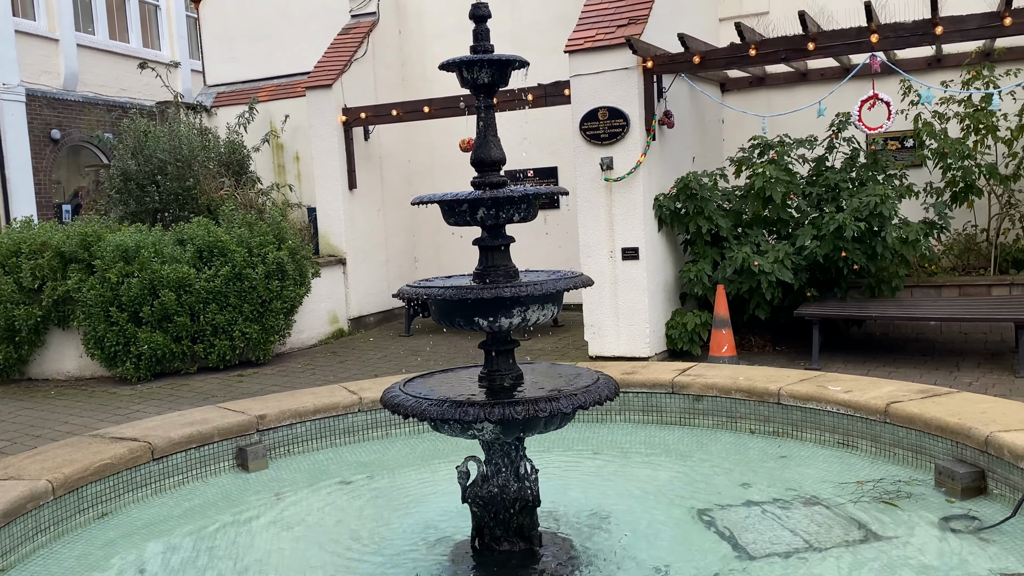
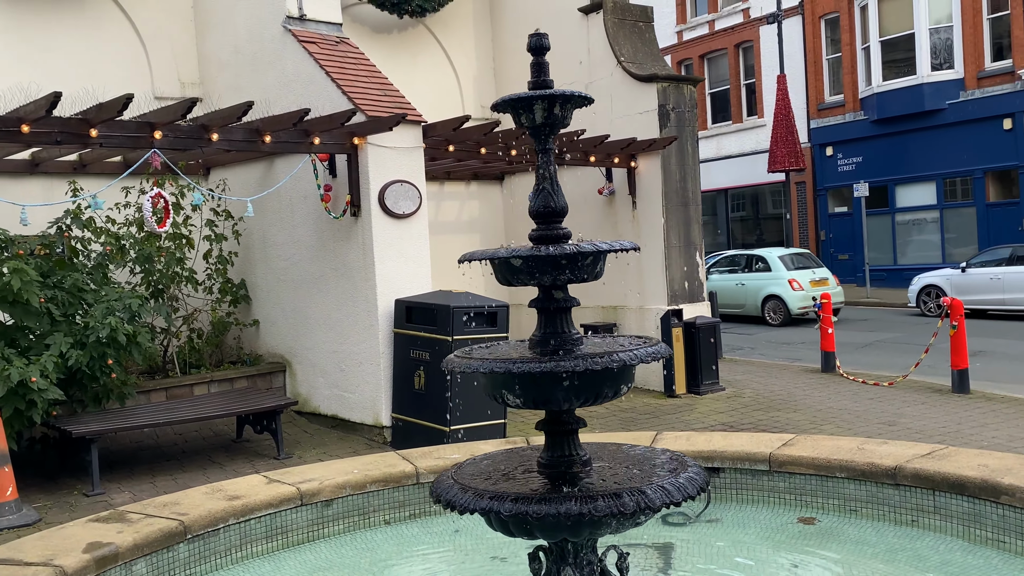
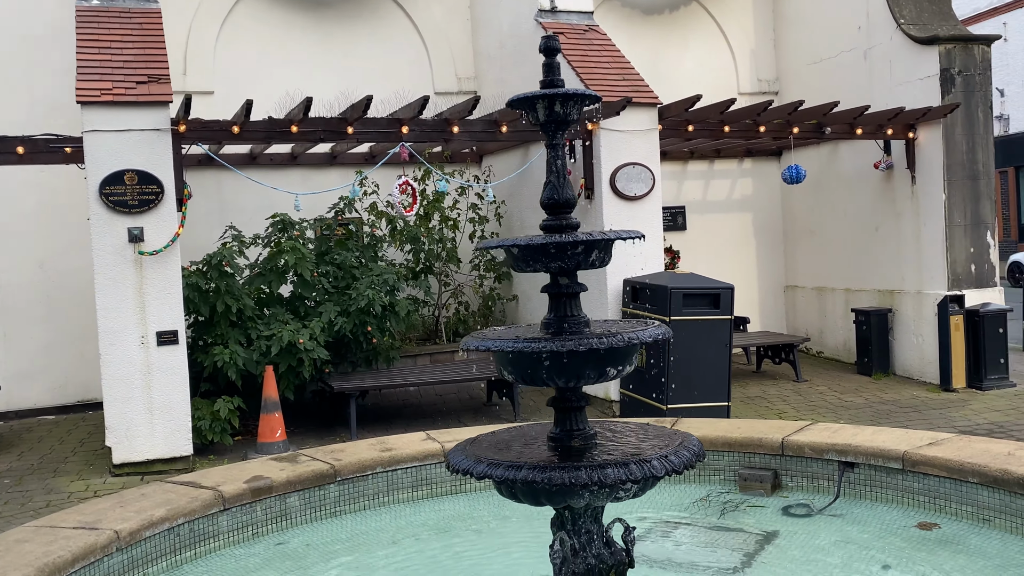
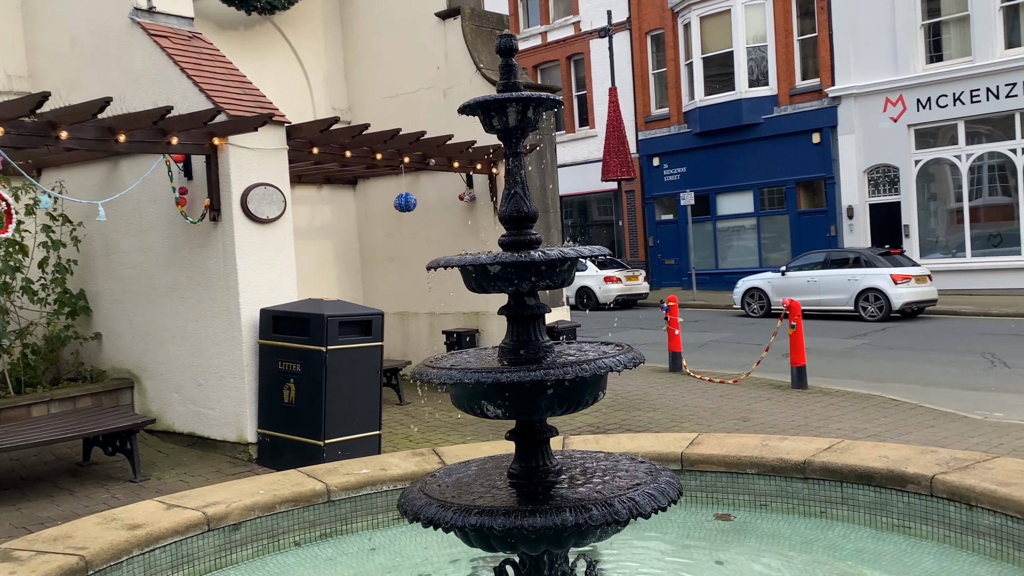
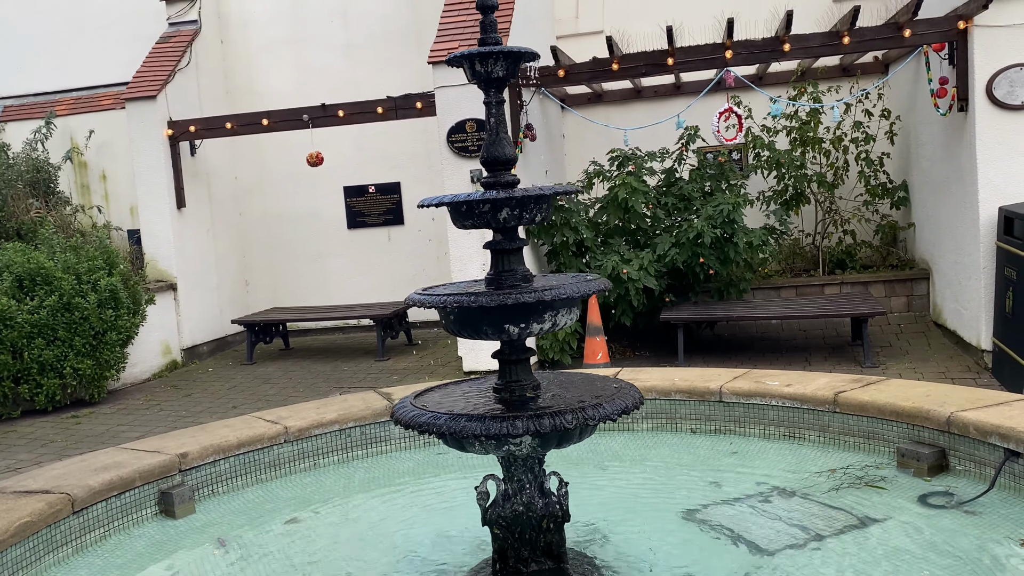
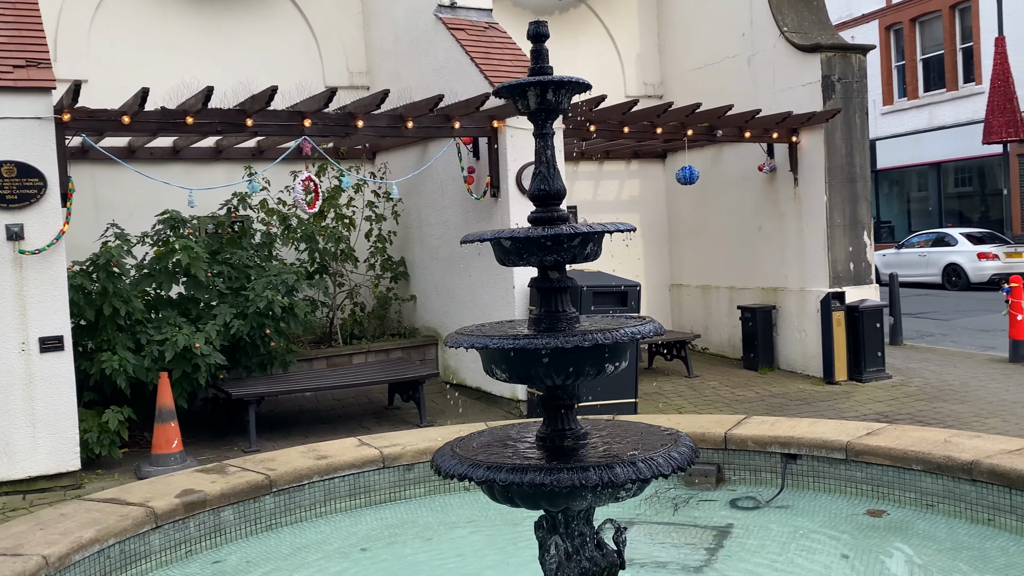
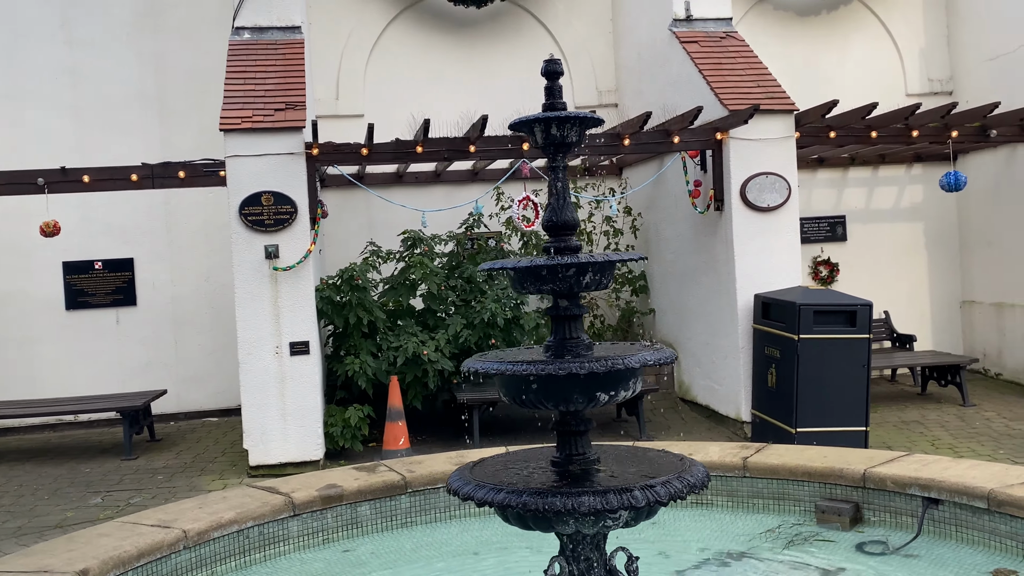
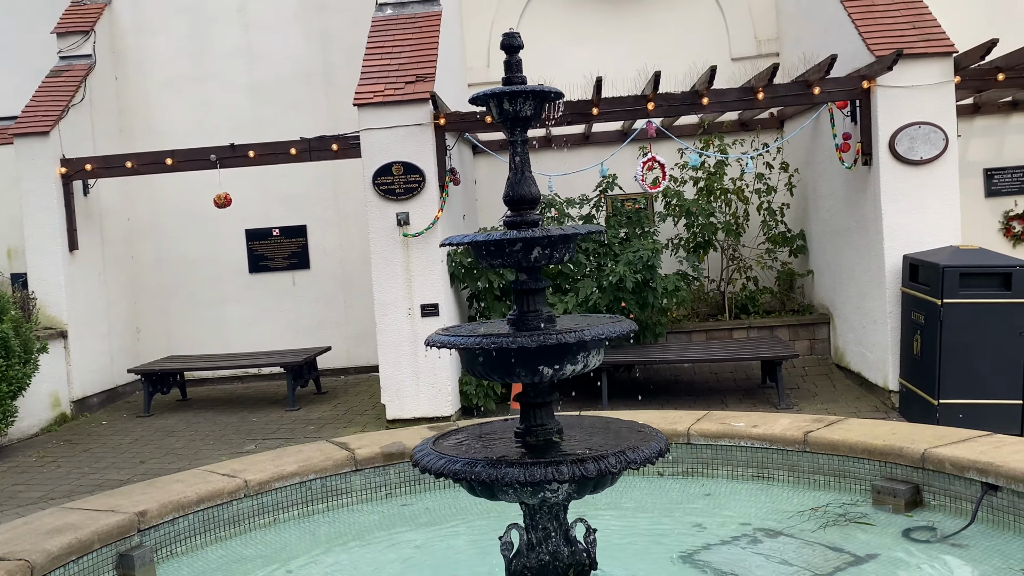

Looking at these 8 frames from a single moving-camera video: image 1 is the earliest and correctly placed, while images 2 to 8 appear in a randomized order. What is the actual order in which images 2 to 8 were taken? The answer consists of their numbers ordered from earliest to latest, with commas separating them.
5, 8, 7, 3, 6, 2, 4
